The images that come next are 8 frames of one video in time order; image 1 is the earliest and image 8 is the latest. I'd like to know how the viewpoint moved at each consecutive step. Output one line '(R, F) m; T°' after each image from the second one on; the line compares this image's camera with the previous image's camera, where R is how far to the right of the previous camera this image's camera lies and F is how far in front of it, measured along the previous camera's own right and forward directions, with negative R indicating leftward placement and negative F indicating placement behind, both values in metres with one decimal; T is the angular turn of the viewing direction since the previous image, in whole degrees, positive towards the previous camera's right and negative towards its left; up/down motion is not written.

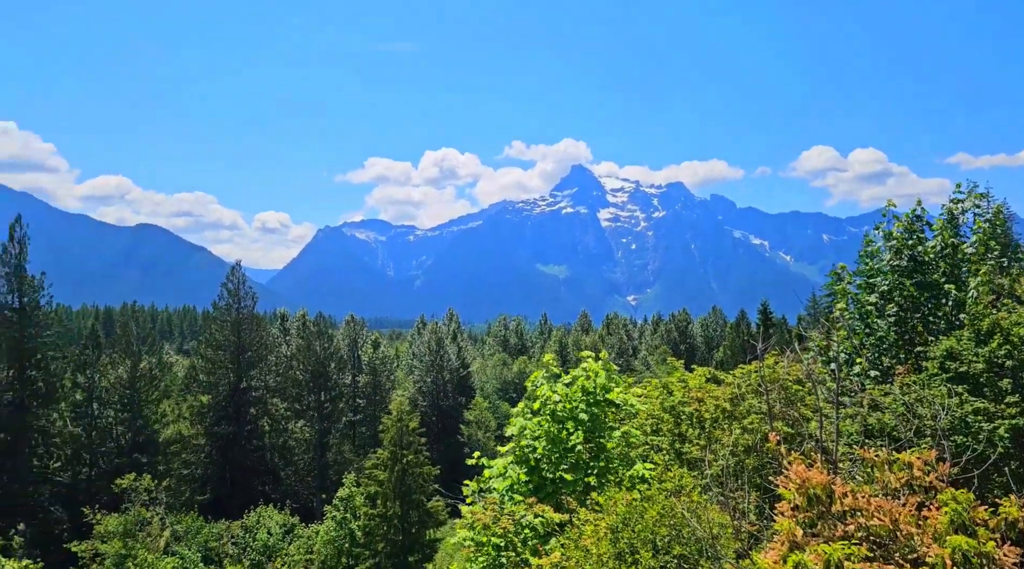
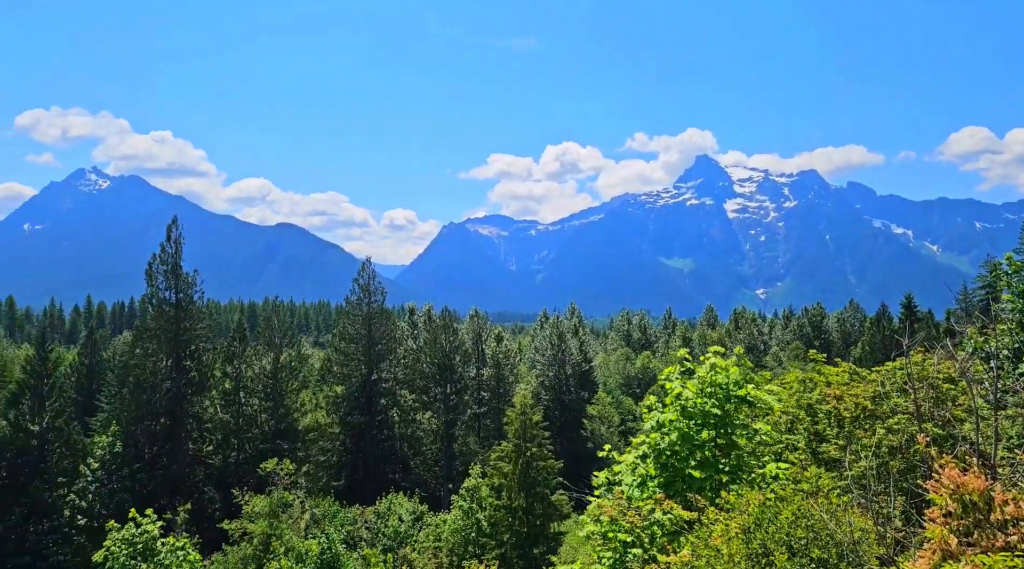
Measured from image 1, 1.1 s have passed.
(-0.4, -0.3) m; -8°
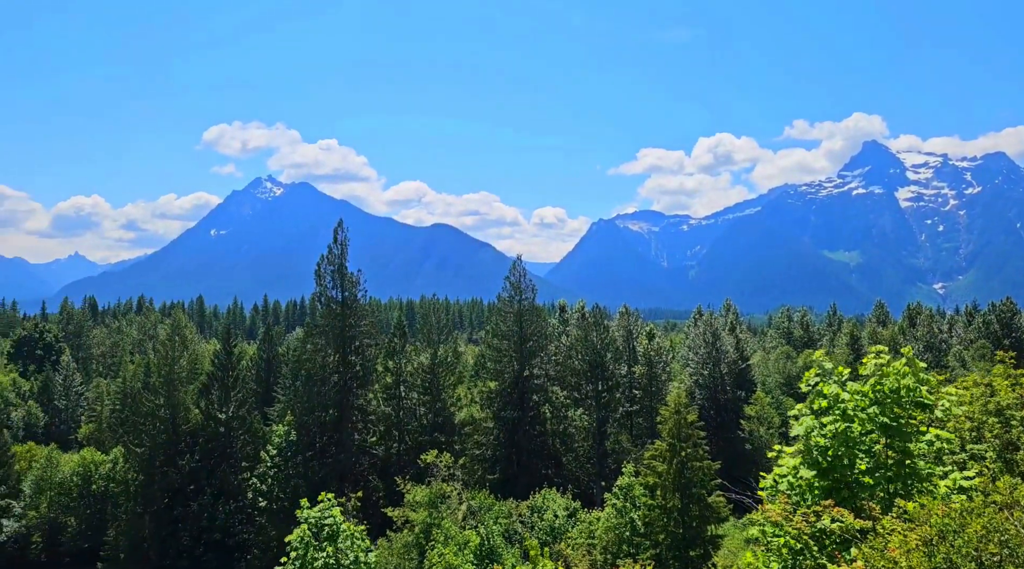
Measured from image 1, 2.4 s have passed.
(-0.4, 0.0) m; -10°
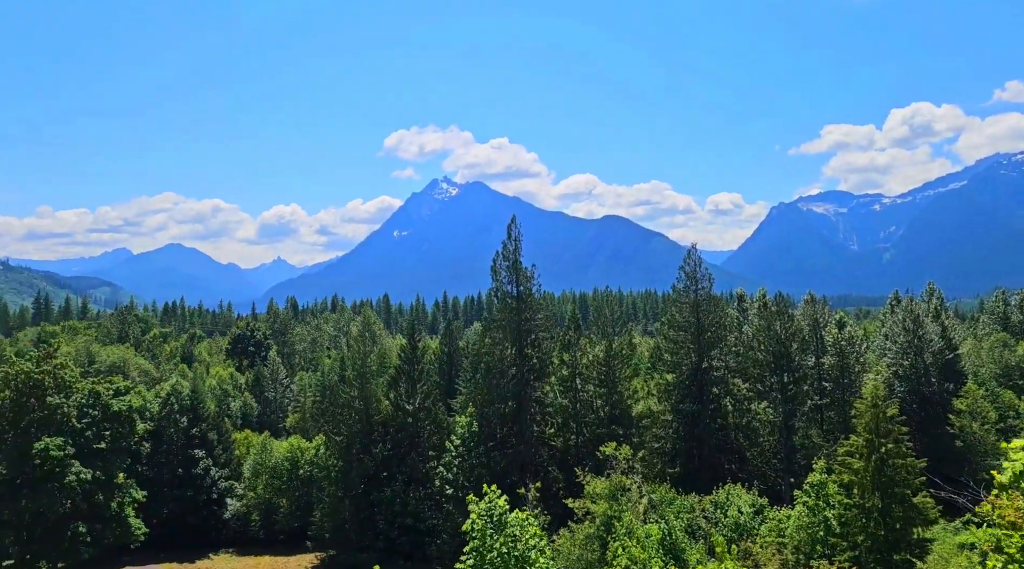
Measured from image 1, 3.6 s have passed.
(-0.4, +0.7) m; -11°
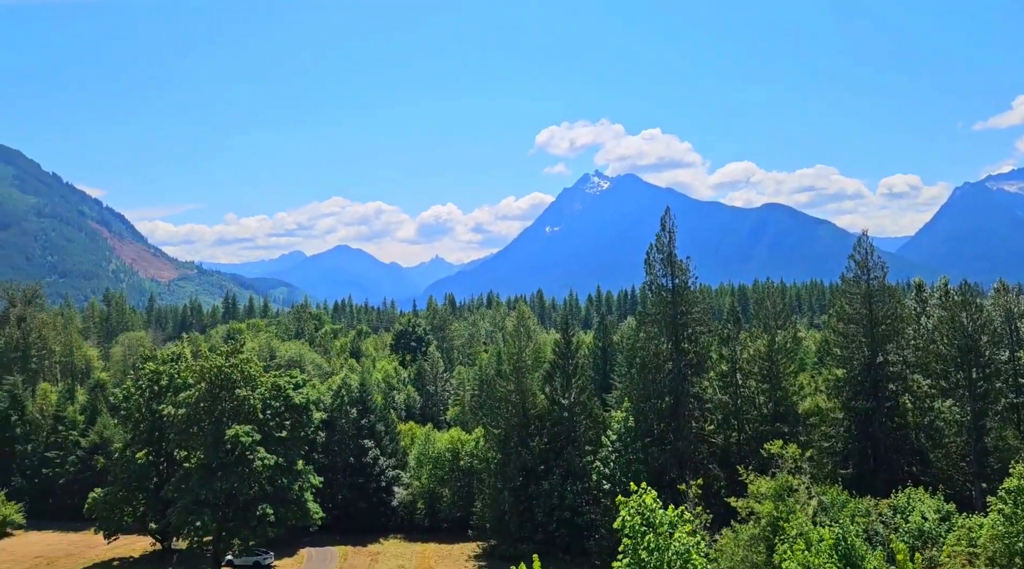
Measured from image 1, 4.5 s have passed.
(-0.3, +1.0) m; -10°
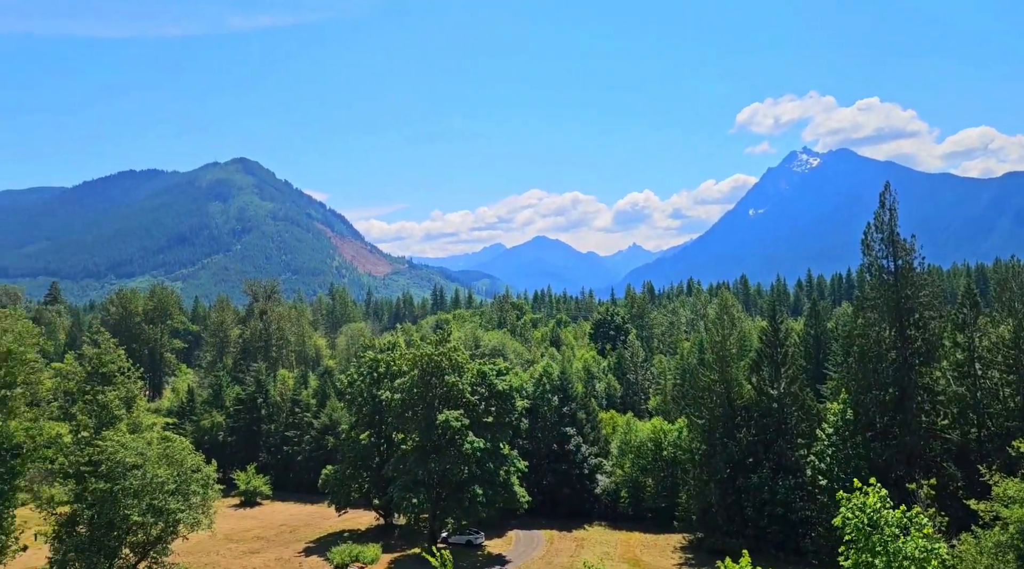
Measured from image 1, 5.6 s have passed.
(-0.9, +2.3) m; -13°
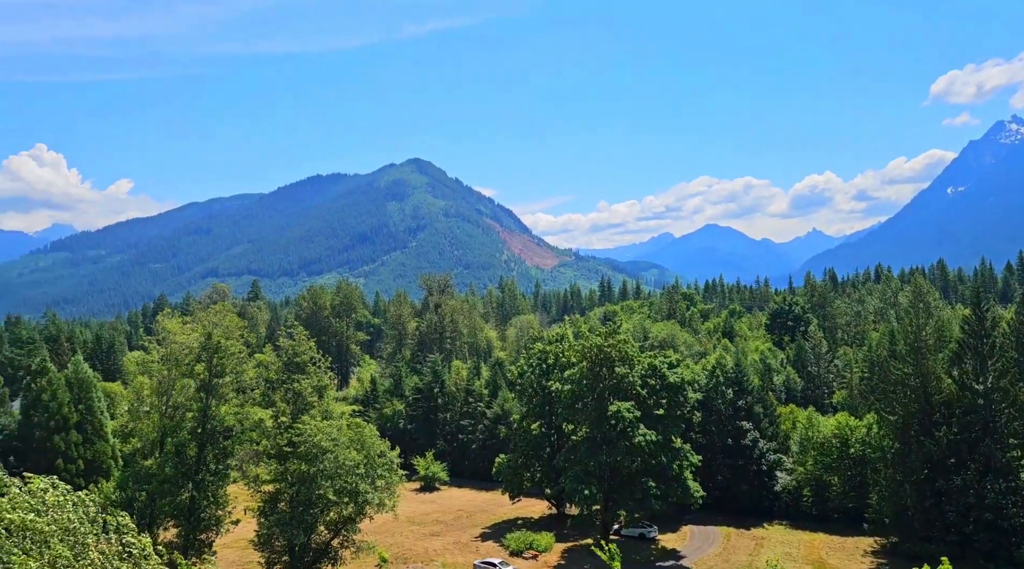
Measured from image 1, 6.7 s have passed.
(-1.2, +2.5) m; -11°
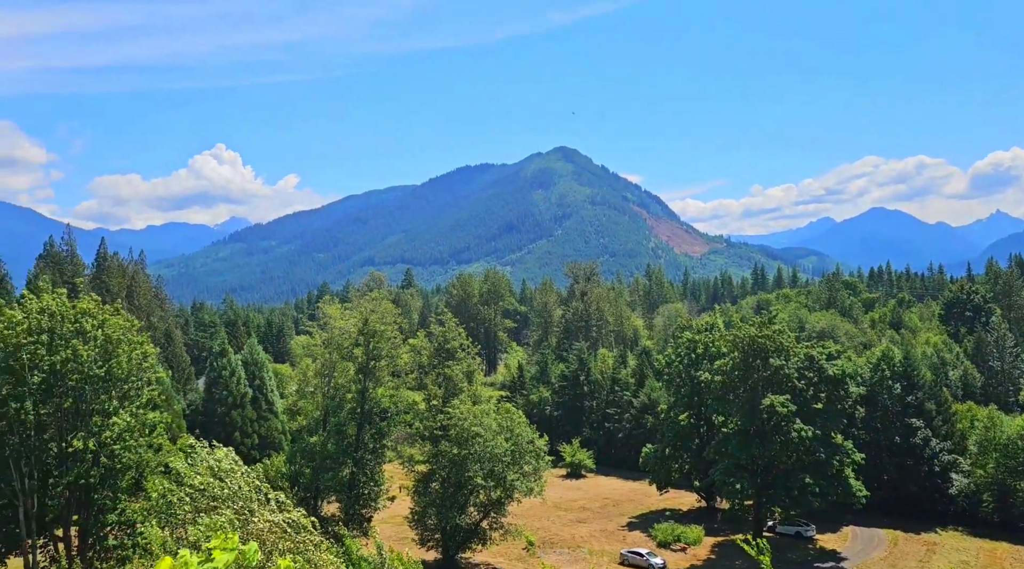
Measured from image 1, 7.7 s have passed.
(-1.4, +4.6) m; -10°
